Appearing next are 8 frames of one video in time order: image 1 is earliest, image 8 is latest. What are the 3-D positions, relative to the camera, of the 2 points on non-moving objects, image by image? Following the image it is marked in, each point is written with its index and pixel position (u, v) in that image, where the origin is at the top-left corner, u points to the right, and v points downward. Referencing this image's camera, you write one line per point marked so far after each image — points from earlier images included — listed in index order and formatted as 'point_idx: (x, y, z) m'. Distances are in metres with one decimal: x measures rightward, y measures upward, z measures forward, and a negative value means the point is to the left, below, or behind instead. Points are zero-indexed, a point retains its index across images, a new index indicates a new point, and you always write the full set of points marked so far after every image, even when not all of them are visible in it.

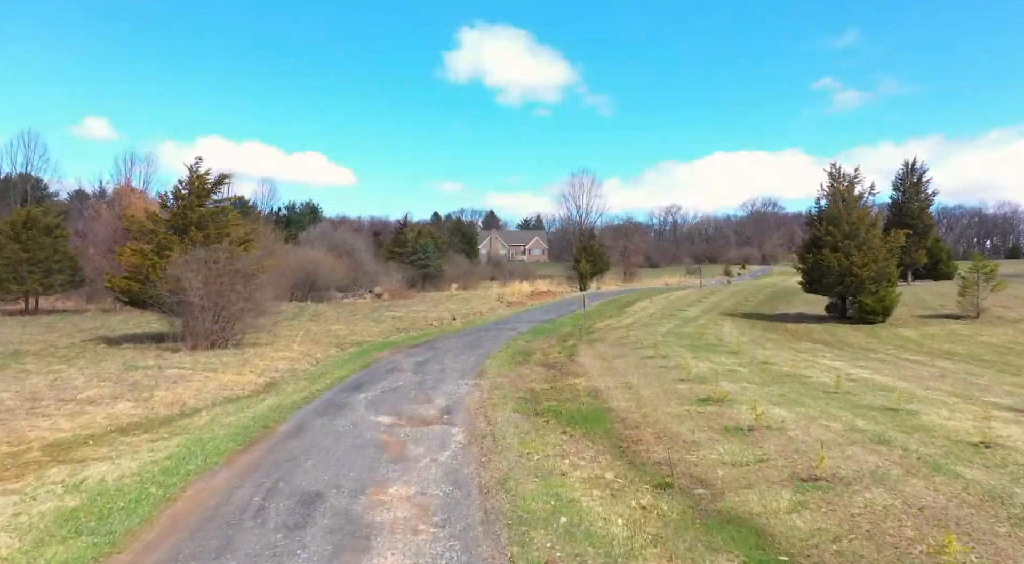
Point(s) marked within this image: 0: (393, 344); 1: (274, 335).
0: (-2.7, -1.4, +17.0) m
1: (-5.6, -1.3, +17.2) m
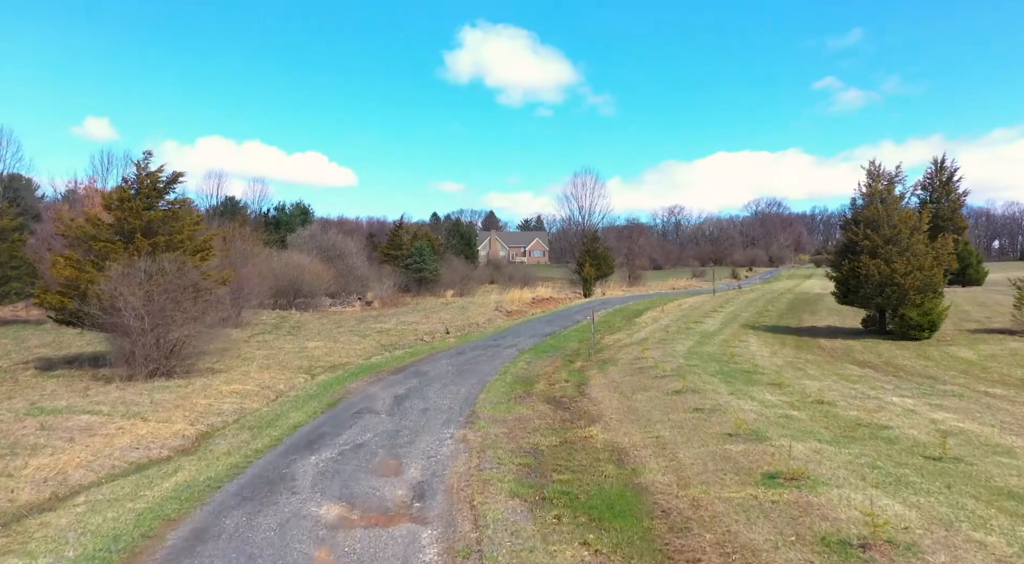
0: (-2.8, -1.7, +14.7) m
1: (-5.6, -1.6, +15.0) m
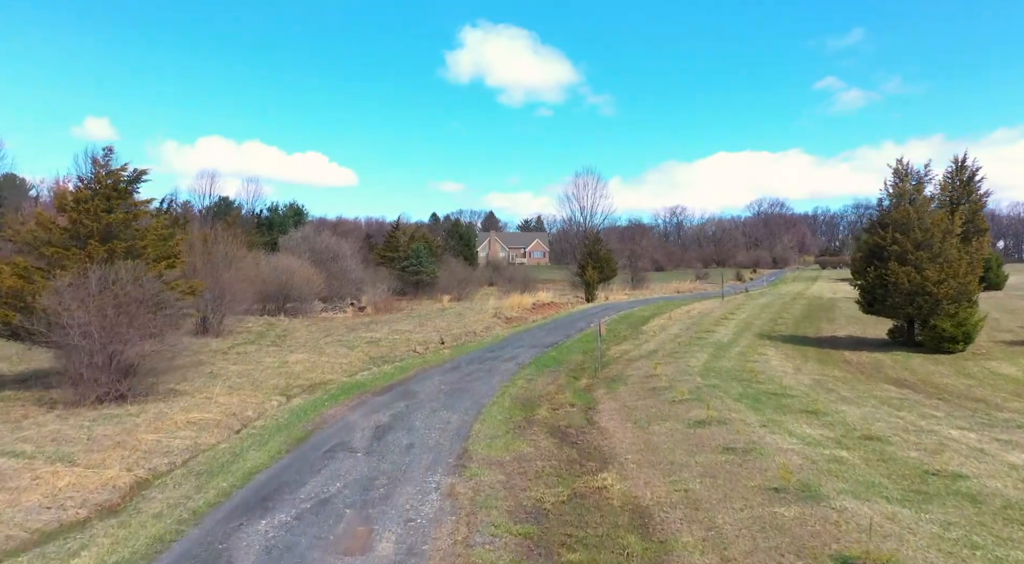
0: (-2.8, -1.9, +13.3) m
1: (-5.6, -1.7, +13.5) m
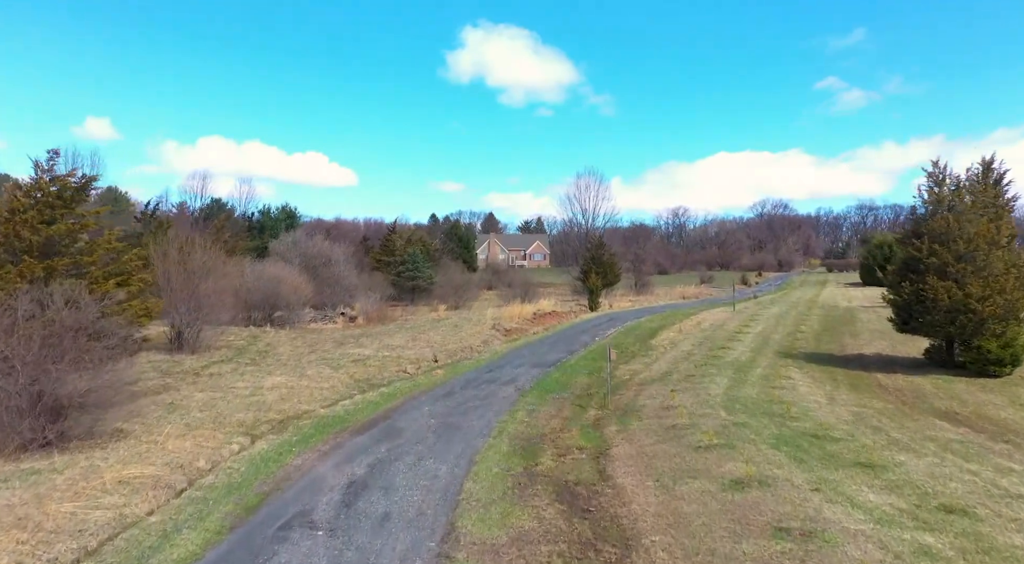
0: (-2.8, -2.2, +11.7) m
1: (-5.6, -2.1, +11.9) m
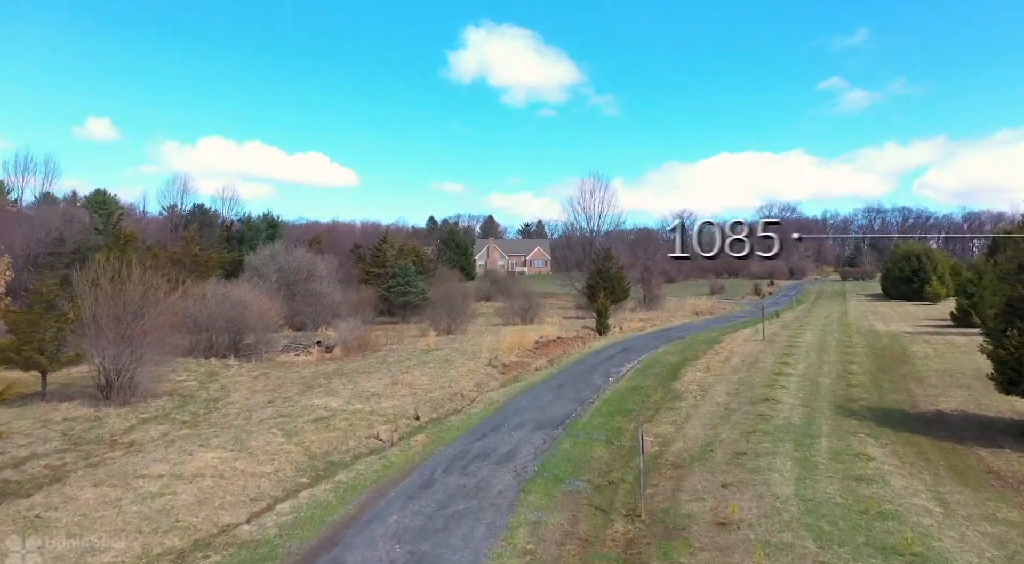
0: (-2.8, -3.1, +8.1) m
1: (-5.7, -2.9, +8.4) m
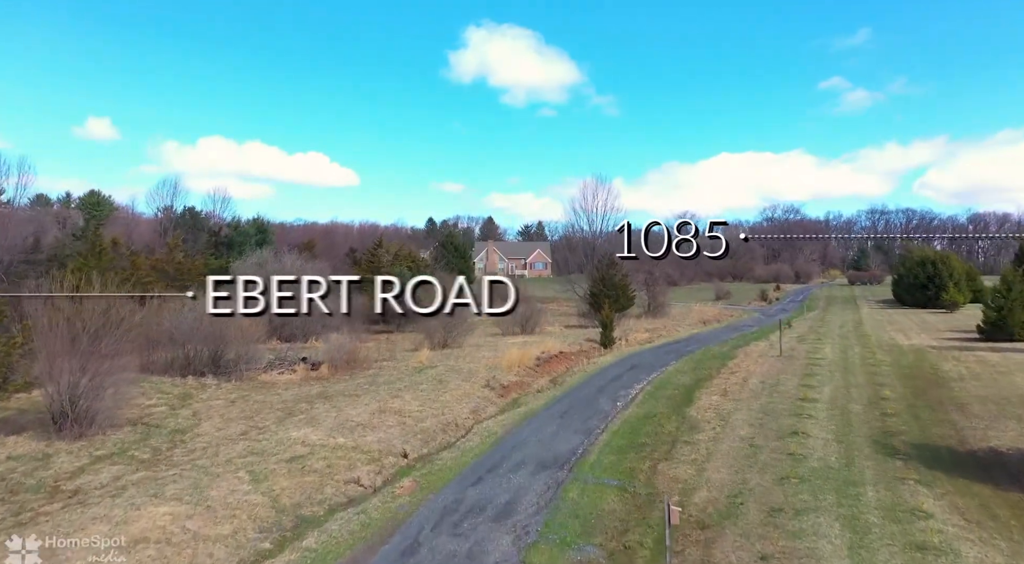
0: (-2.8, -3.5, +6.4) m
1: (-5.7, -3.3, +6.7) m
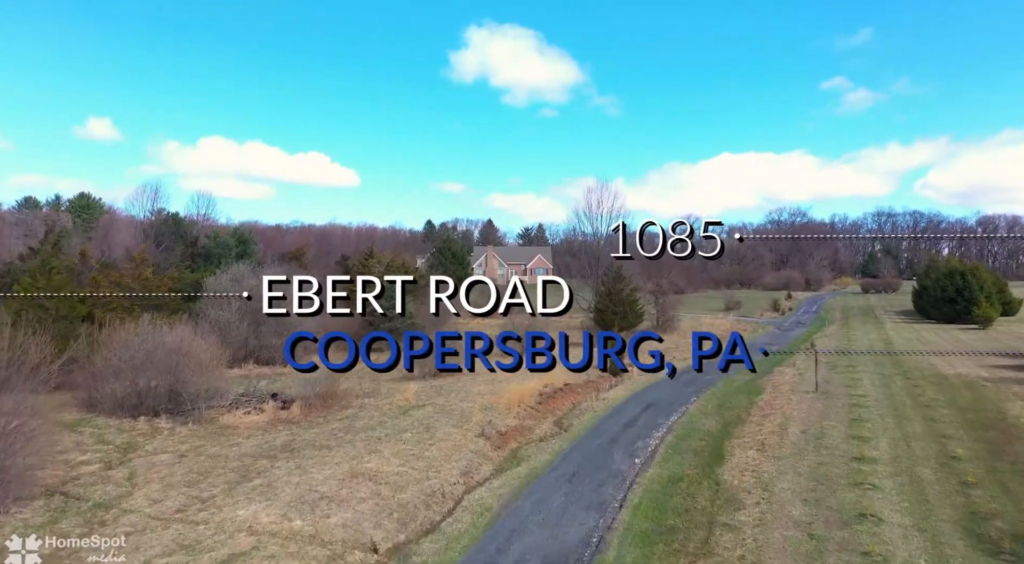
0: (-2.9, -4.2, +3.5) m
1: (-5.7, -4.0, +3.8) m
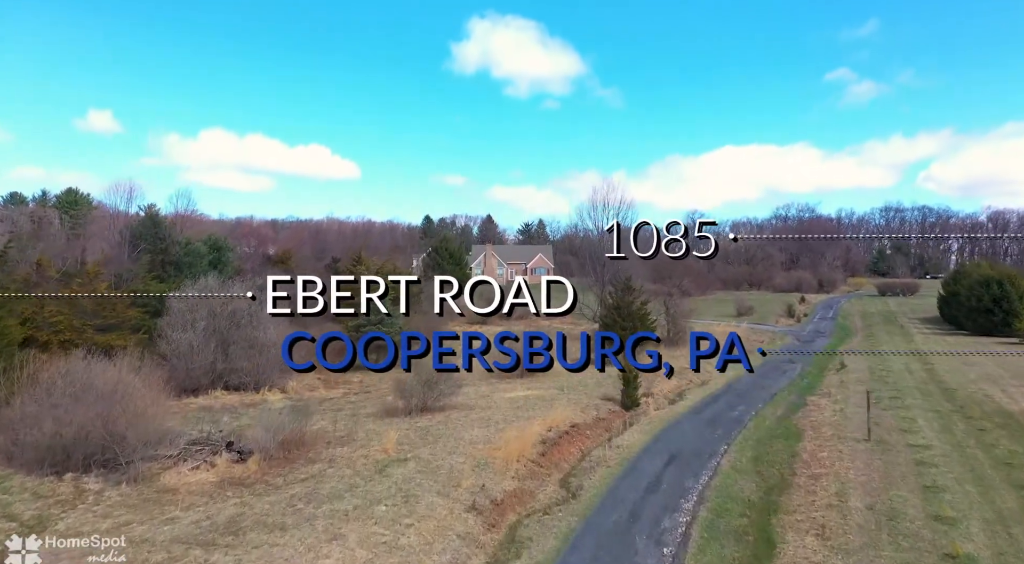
0: (-2.9, -5.1, +0.3) m
1: (-5.8, -4.9, +0.6) m
